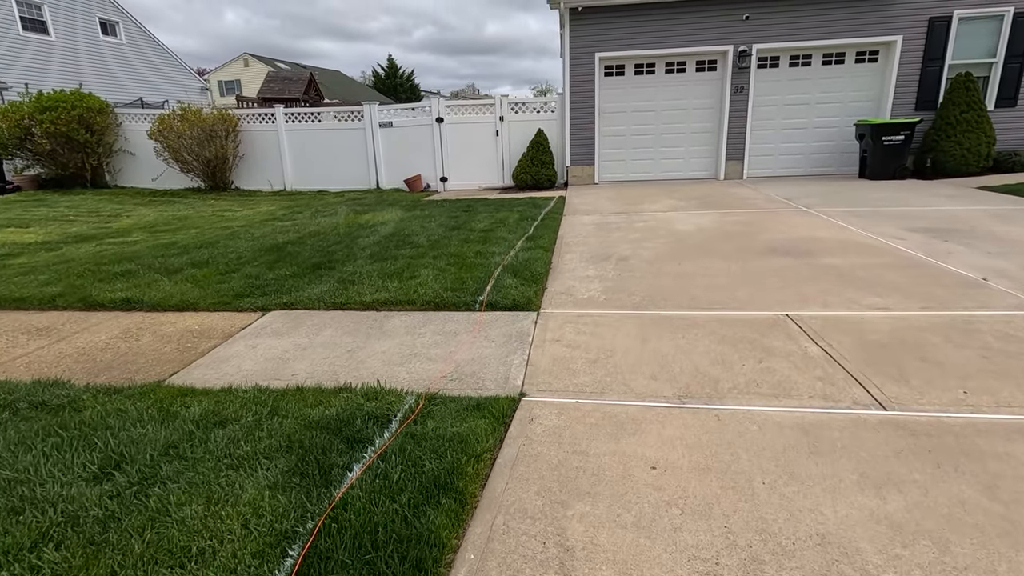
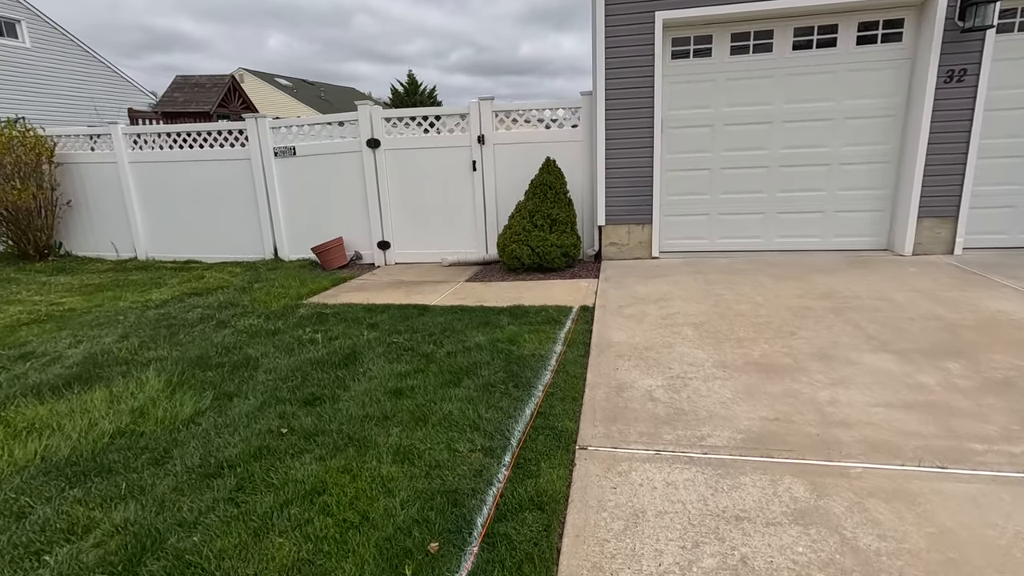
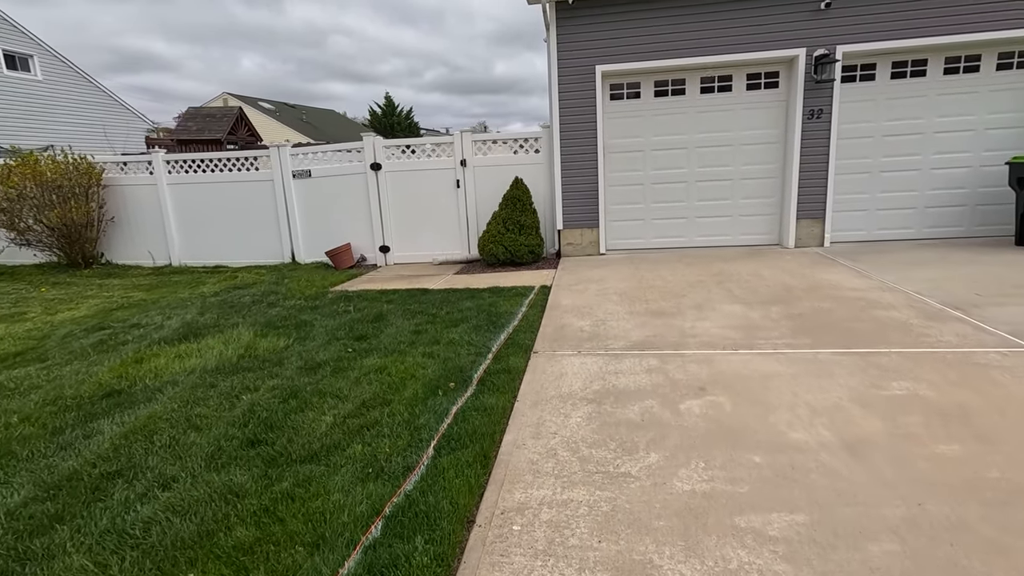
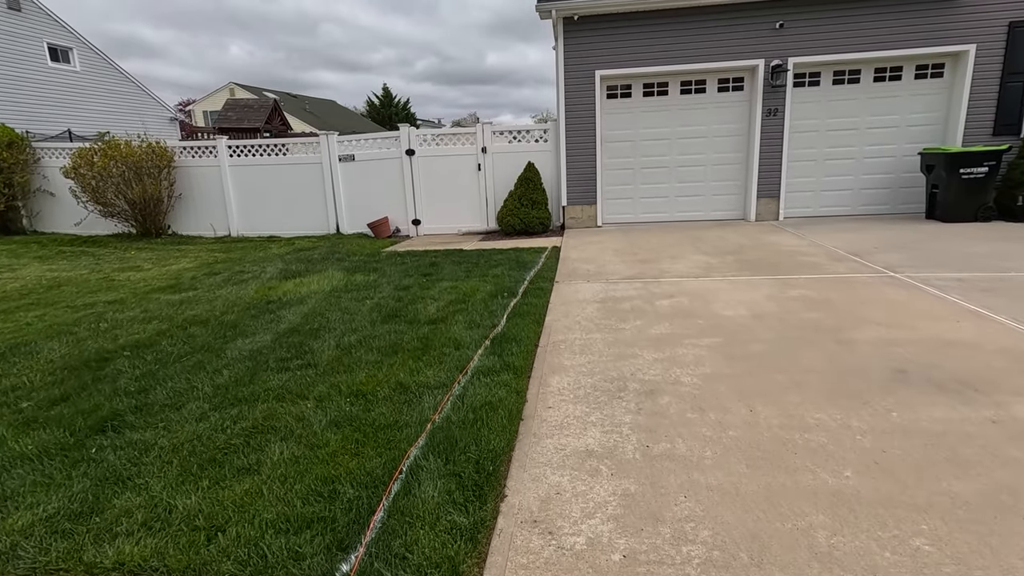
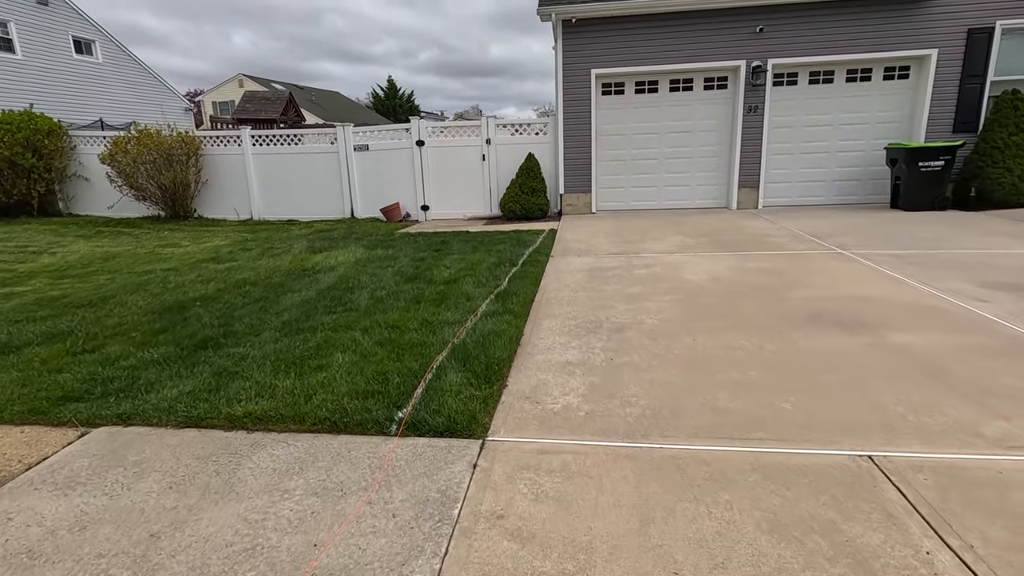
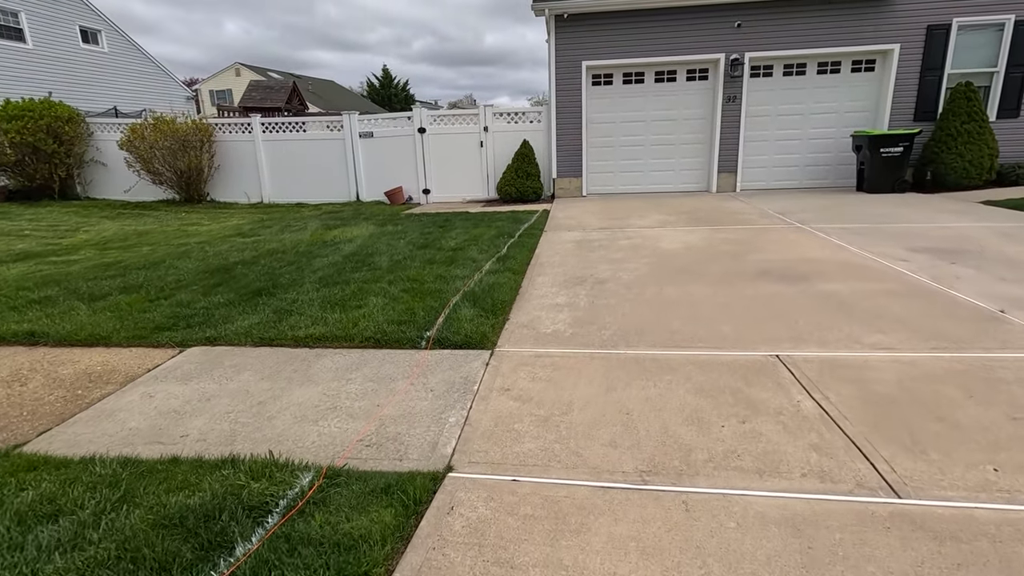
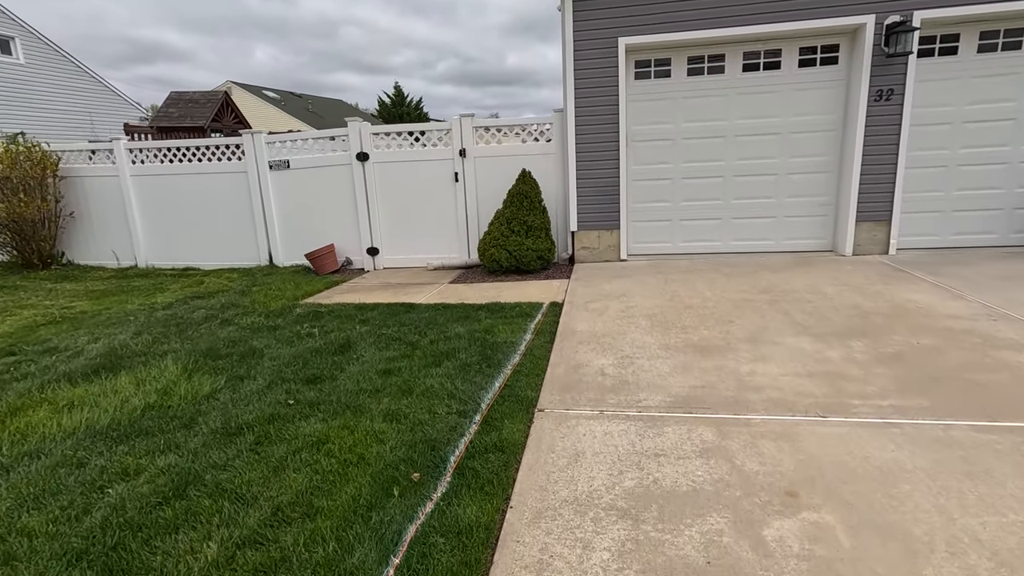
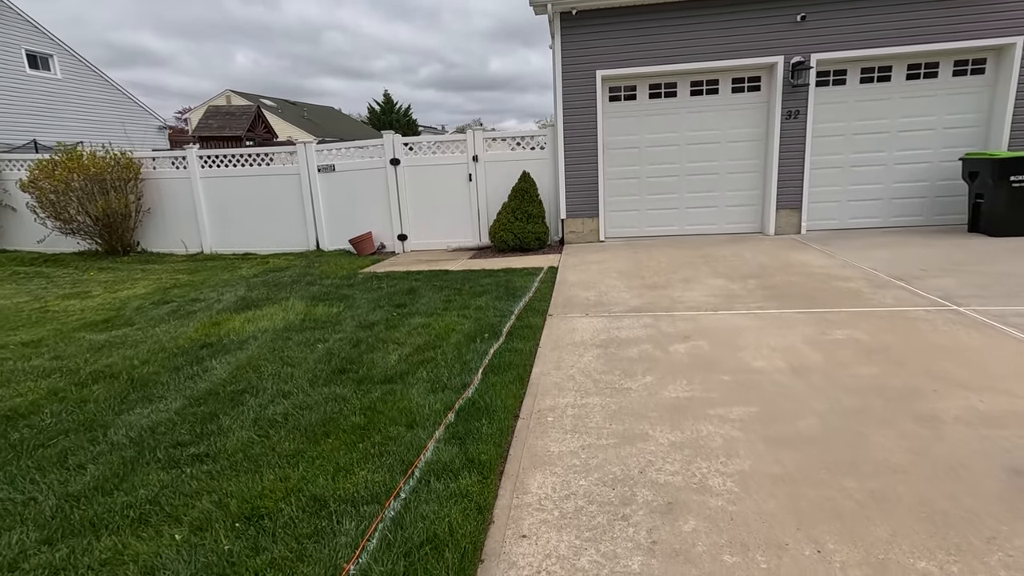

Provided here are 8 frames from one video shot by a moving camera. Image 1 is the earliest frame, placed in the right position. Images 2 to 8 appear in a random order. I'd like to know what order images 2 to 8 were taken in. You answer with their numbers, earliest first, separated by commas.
6, 5, 4, 8, 3, 7, 2
